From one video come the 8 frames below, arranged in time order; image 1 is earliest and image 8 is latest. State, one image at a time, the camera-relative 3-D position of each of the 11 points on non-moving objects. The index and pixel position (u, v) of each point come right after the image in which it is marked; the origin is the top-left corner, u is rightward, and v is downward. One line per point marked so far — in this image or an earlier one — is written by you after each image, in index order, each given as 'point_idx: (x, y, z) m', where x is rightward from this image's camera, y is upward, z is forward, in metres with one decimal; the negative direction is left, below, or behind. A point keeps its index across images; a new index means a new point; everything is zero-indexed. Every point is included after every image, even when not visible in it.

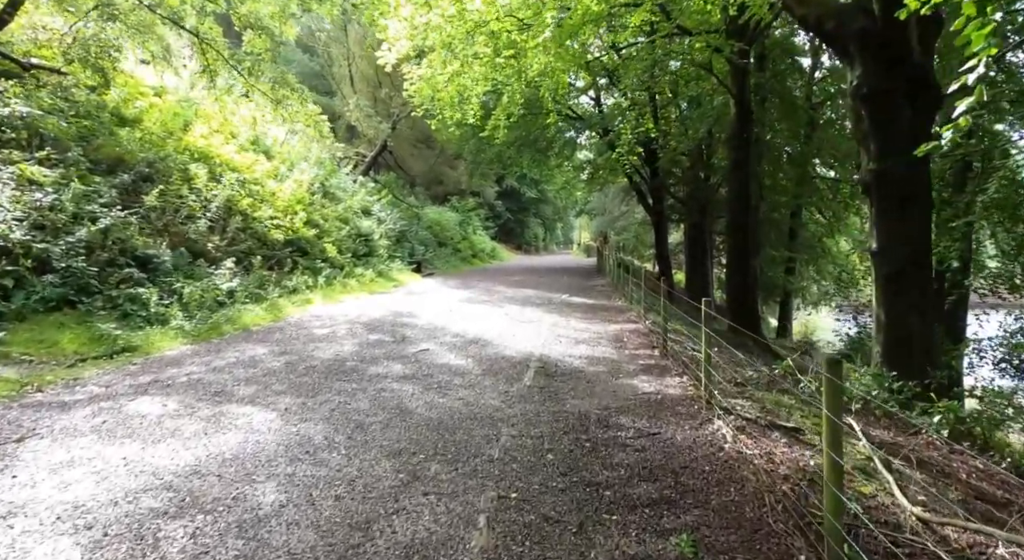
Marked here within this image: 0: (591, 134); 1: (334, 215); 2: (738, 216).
0: (+2.6, +4.8, +19.3) m
1: (-4.2, +1.5, +13.6) m
2: (+4.5, +1.3, +11.5) m
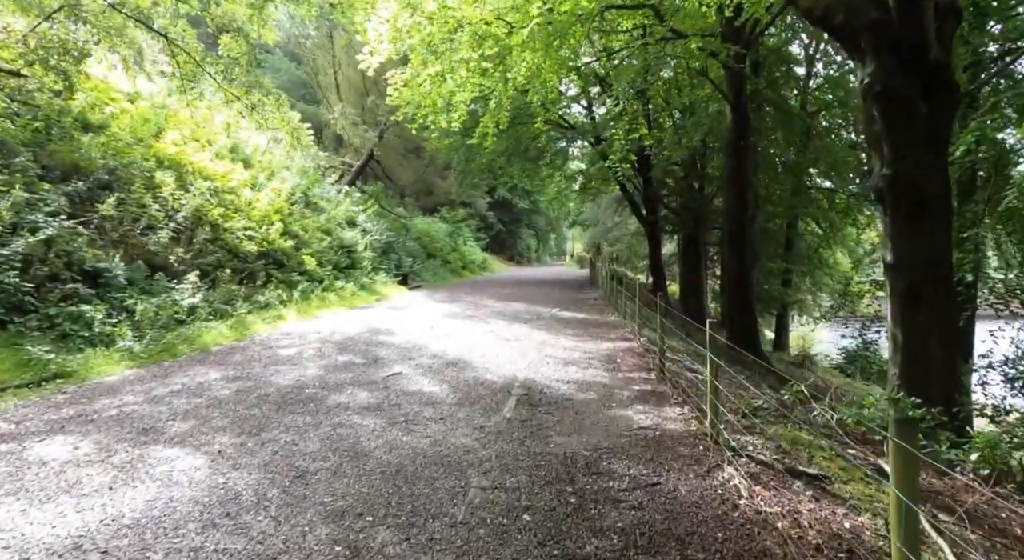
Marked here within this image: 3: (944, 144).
0: (+2.3, +4.4, +18.9) m
1: (-4.4, +1.2, +13.0) m
2: (+4.2, +1.1, +11.1) m
3: (+3.7, +1.2, +5.0) m
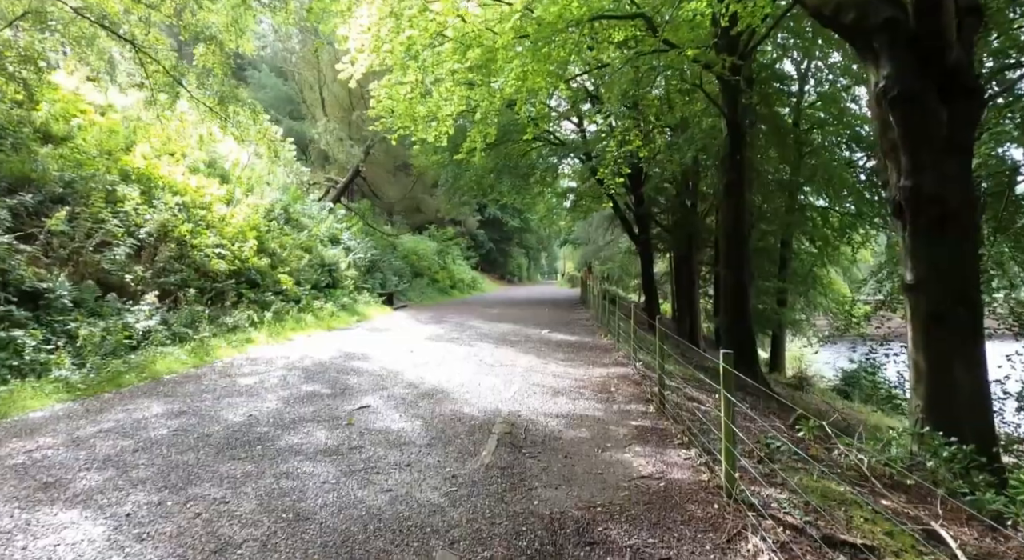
0: (+1.9, +3.8, +18.5) m
1: (-4.7, +0.8, +12.5) m
2: (+4.0, +0.7, +10.7) m
3: (+3.6, +1.0, +4.6) m
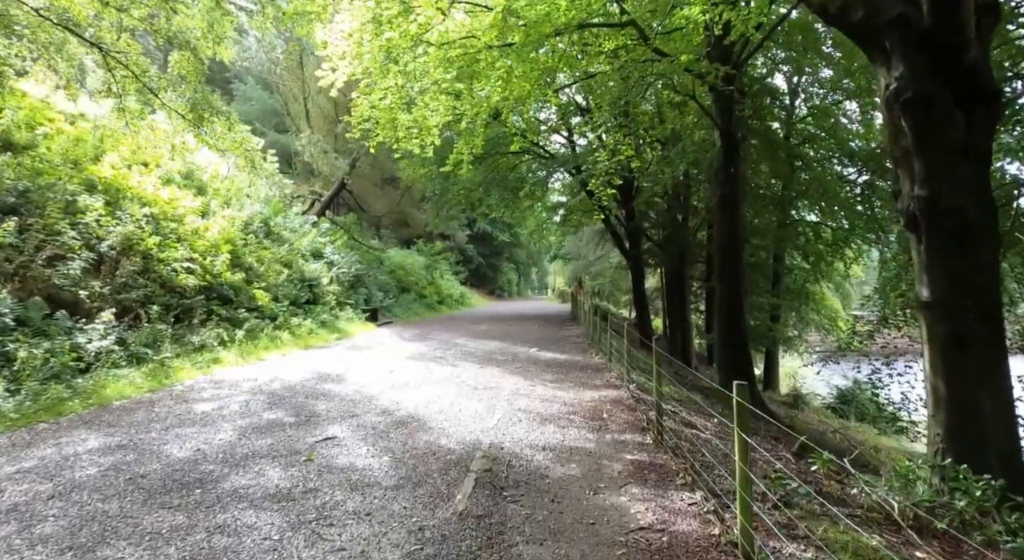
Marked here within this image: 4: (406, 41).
0: (+1.6, +3.3, +18.2) m
1: (-4.9, +0.5, +12.0) m
2: (+3.8, +0.4, +10.3) m
3: (+3.4, +0.9, +4.2) m
4: (-1.6, +3.6, +8.8) m
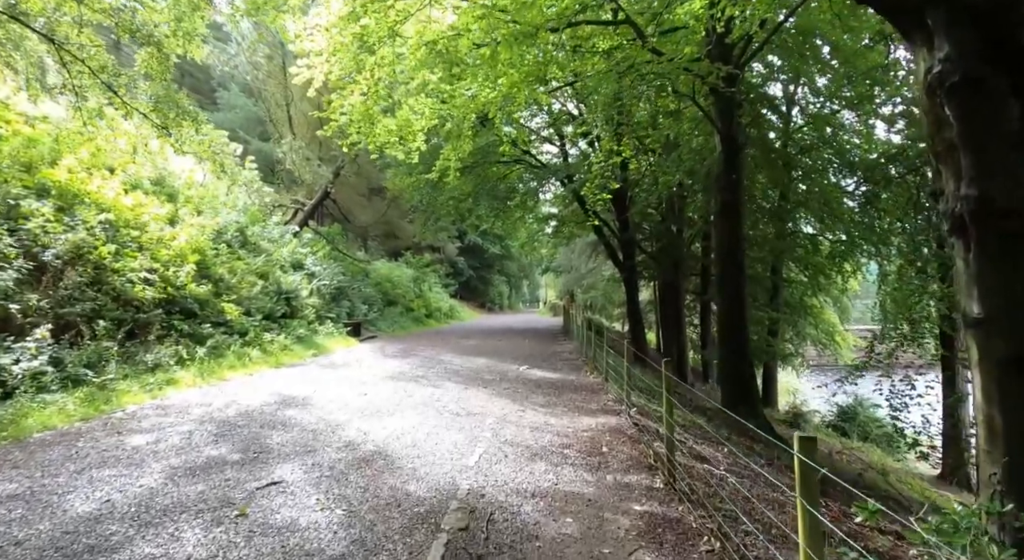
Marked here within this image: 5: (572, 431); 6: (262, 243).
0: (+1.3, +2.9, +17.7) m
1: (-5.1, +0.2, +11.3) m
2: (+3.6, +0.2, +9.7) m
3: (+3.3, +0.8, +3.7) m
4: (-1.8, +3.4, +8.2) m
5: (+0.5, -1.3, +4.9) m
6: (-5.7, +0.8, +13.4) m
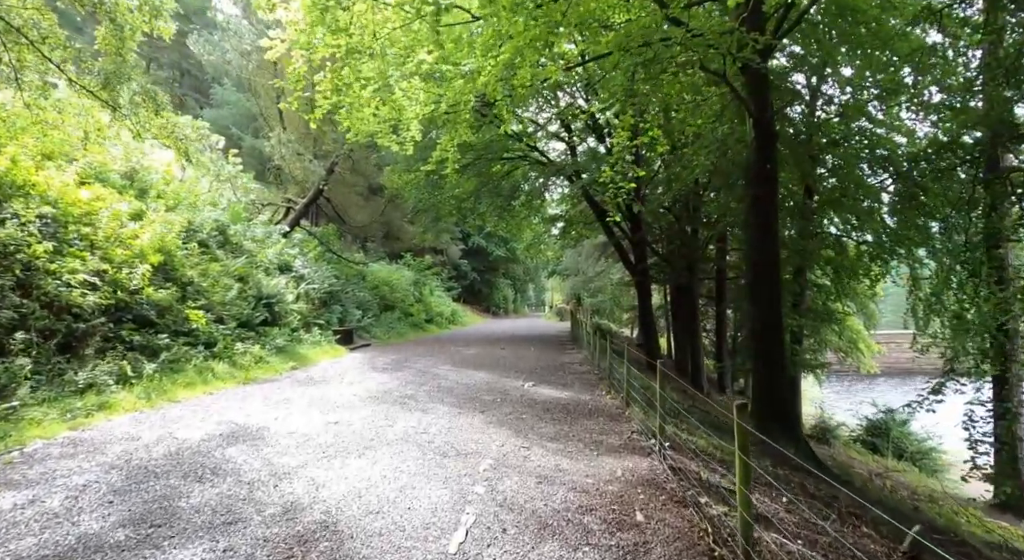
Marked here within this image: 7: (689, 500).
0: (+1.4, +2.8, +16.5) m
1: (-5.1, +0.2, +10.2) m
2: (+3.7, +0.2, +8.6) m
3: (+3.3, +0.8, +2.5) m
4: (-1.7, +3.4, +7.1) m
5: (+0.5, -1.3, +3.7) m
6: (-5.6, +0.8, +12.3) m
7: (+1.1, -1.3, +3.6) m
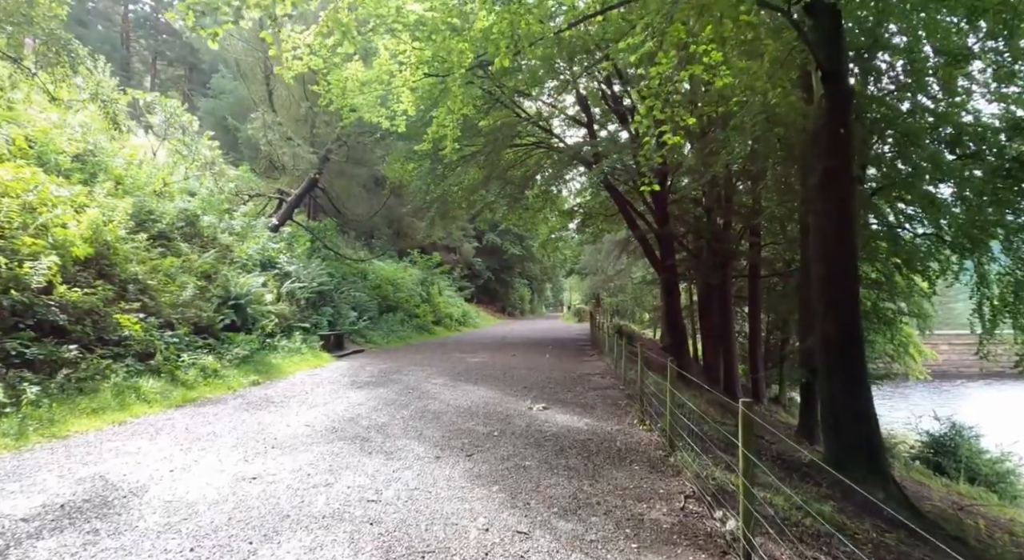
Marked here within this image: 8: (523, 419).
0: (+1.7, +2.9, +14.8) m
1: (-4.9, +0.2, +8.7) m
2: (+3.7, +0.2, +6.8) m
3: (+3.2, +0.8, +0.7) m
4: (-1.7, +3.5, +5.5) m
5: (+0.4, -1.2, +2.0) m
6: (-5.4, +0.8, +10.8) m
7: (+1.0, -1.2, +1.9) m
8: (+0.1, -1.4, +5.7) m
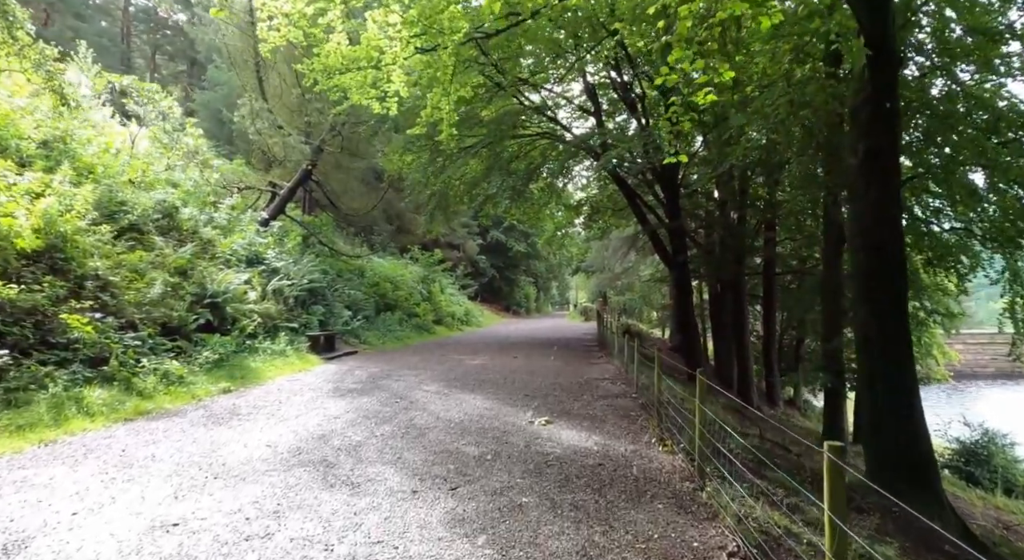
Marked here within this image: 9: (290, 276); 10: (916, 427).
0: (+1.8, +2.9, +14.0) m
1: (-4.9, +0.3, +7.9) m
2: (+3.7, +0.3, +5.9) m
3: (+3.2, +0.9, -0.1) m
4: (-1.7, +3.5, +4.7) m
5: (+0.4, -1.2, +1.3) m
6: (-5.4, +0.9, +10.0) m
7: (+0.9, -1.2, +1.1) m
8: (+0.1, -1.3, +4.9) m
9: (-4.4, +0.1, +11.6) m
10: (+4.0, -1.5, +5.7) m
